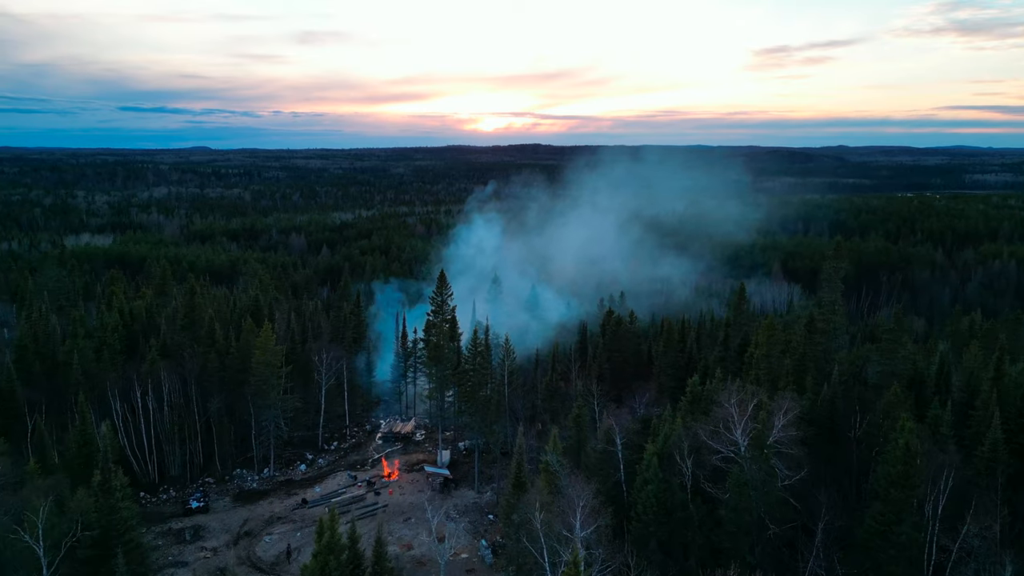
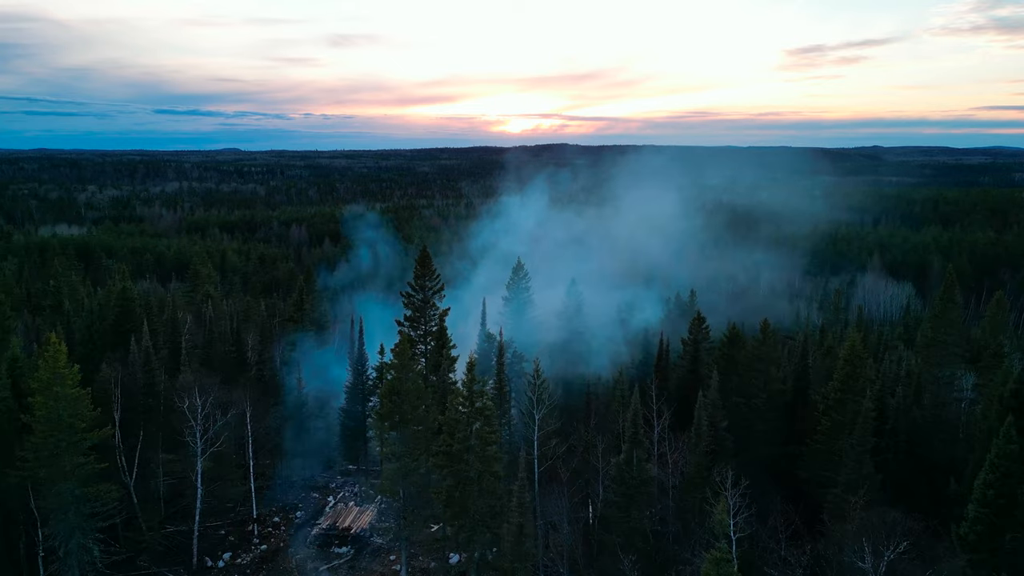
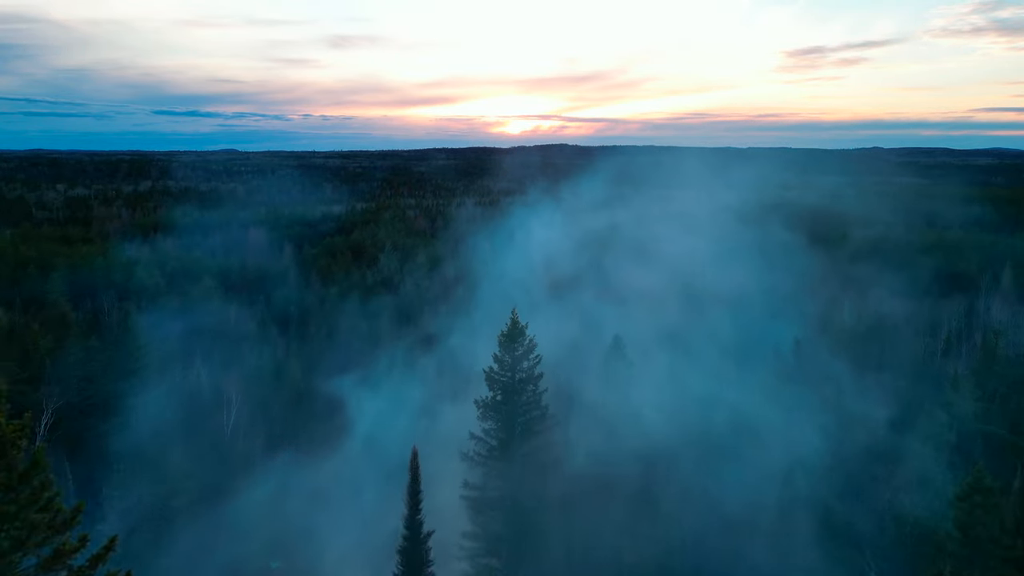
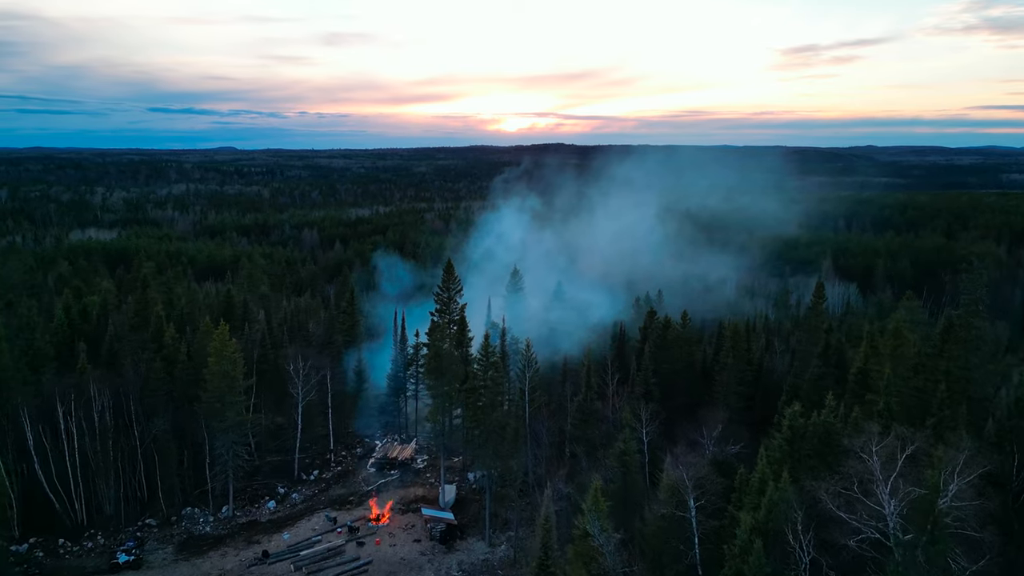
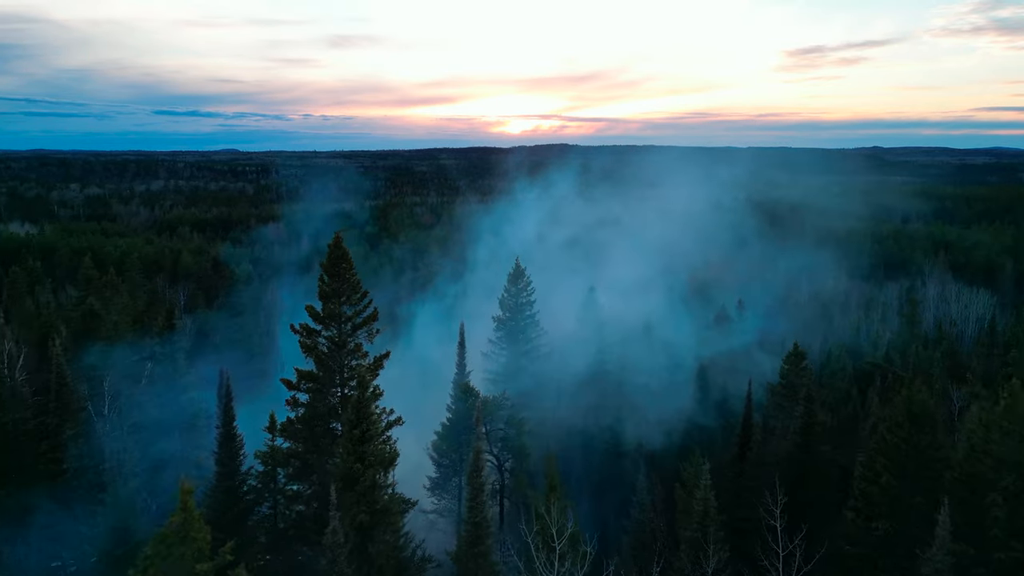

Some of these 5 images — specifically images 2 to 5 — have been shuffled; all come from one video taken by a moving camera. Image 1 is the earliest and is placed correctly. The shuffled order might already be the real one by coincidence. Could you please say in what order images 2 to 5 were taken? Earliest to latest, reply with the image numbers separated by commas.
4, 2, 5, 3
